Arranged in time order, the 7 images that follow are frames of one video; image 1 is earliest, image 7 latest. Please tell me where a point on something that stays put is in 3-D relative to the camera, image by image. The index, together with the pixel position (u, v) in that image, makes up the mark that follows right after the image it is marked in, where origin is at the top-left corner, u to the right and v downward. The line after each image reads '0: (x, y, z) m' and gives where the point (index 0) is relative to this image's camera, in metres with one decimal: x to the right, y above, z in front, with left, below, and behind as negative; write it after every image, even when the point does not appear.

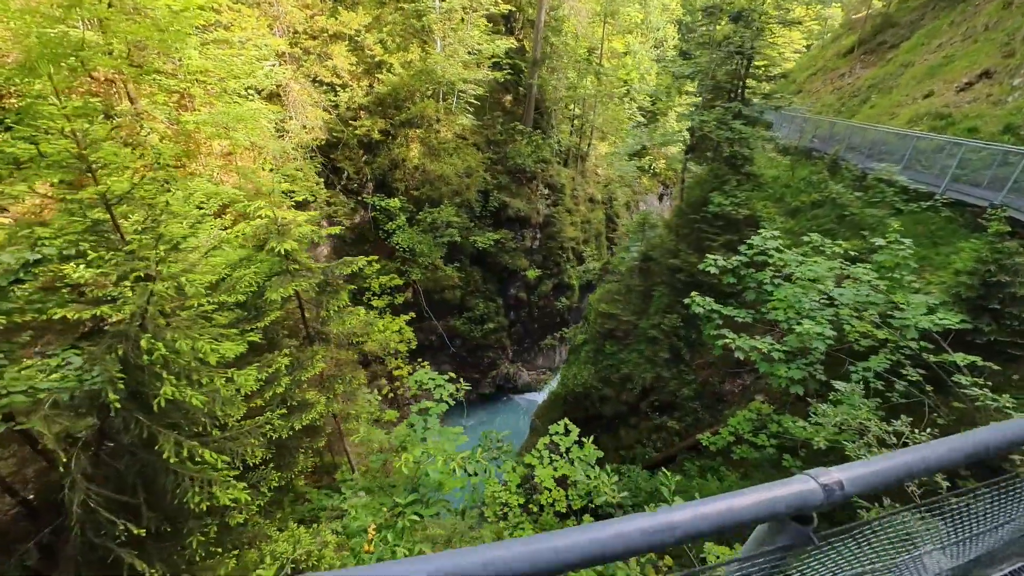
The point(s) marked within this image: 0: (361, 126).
0: (-4.4, +4.7, +12.2) m
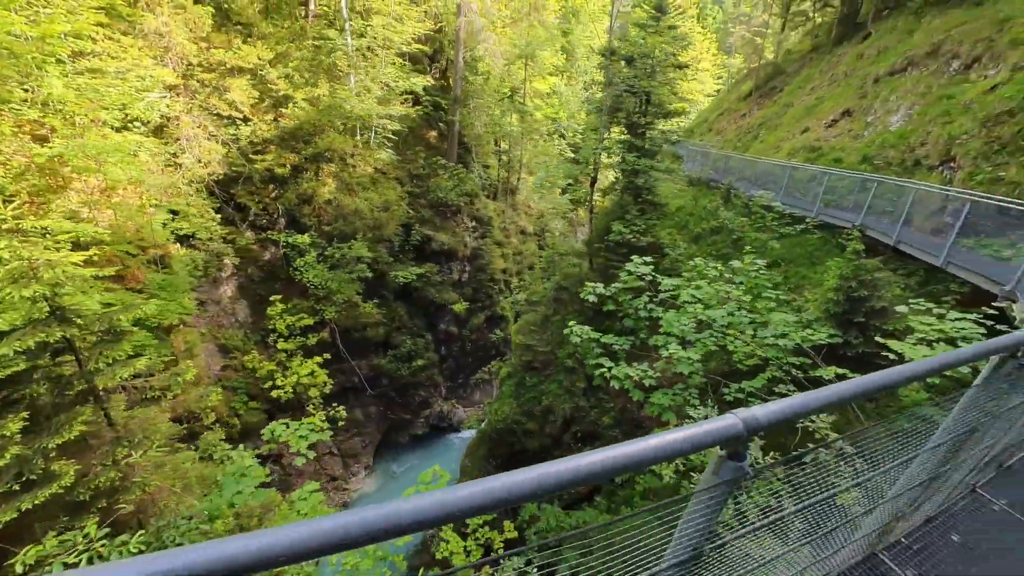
0: (-6.8, +3.5, +11.6) m
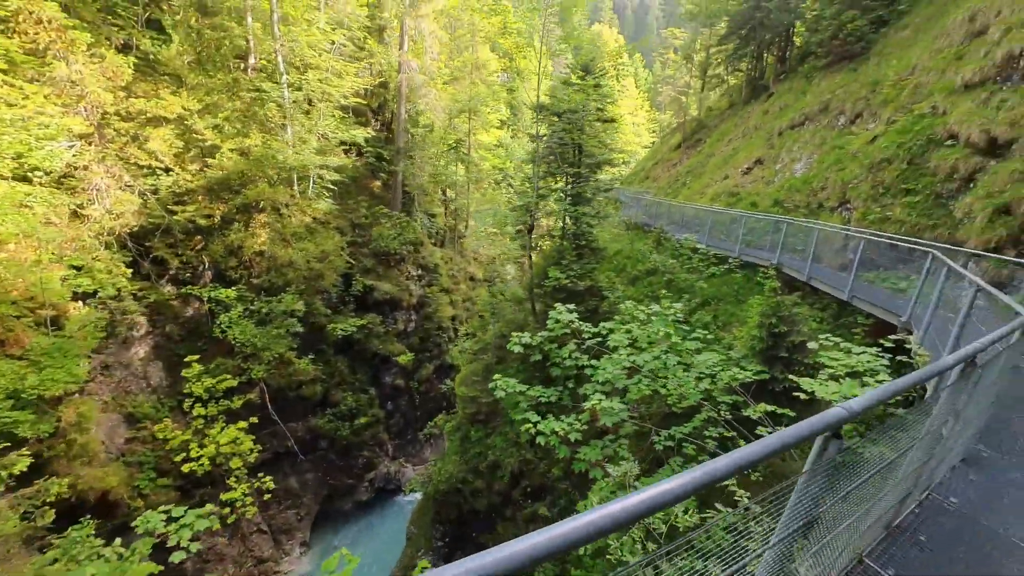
0: (-8.5, +2.0, +11.0) m
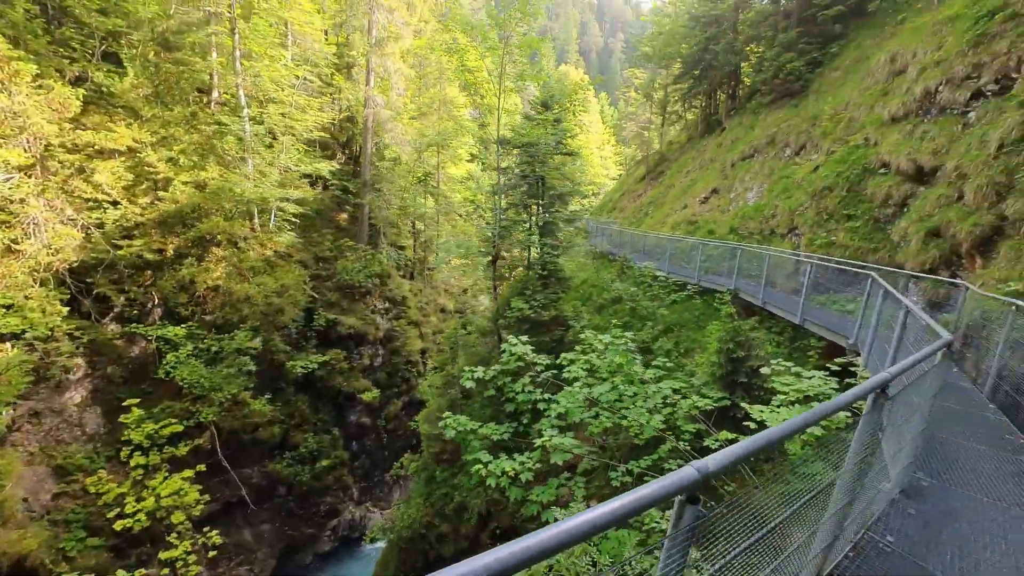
0: (-9.4, +1.0, +10.5) m
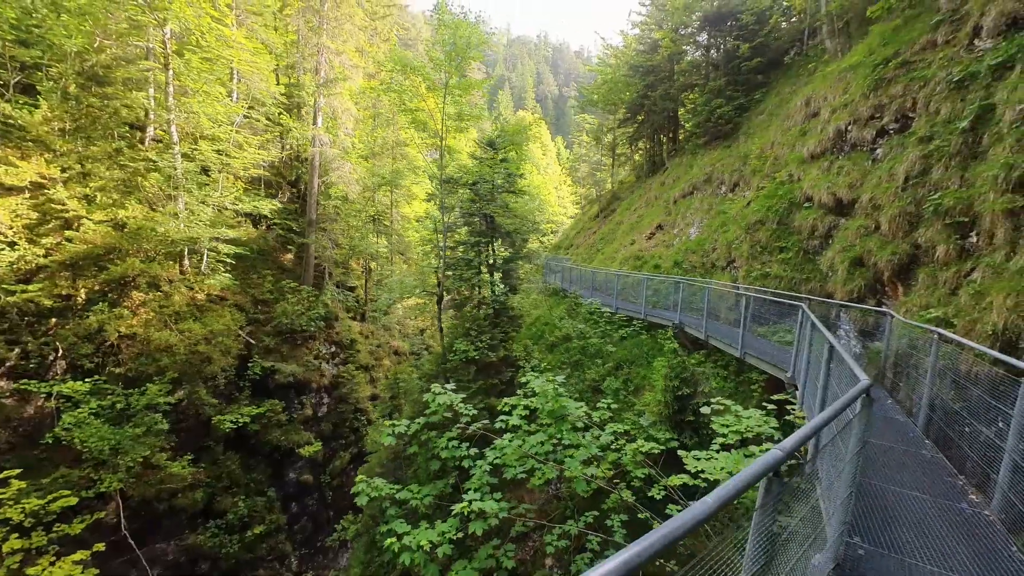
0: (-10.6, -0.1, +9.4) m
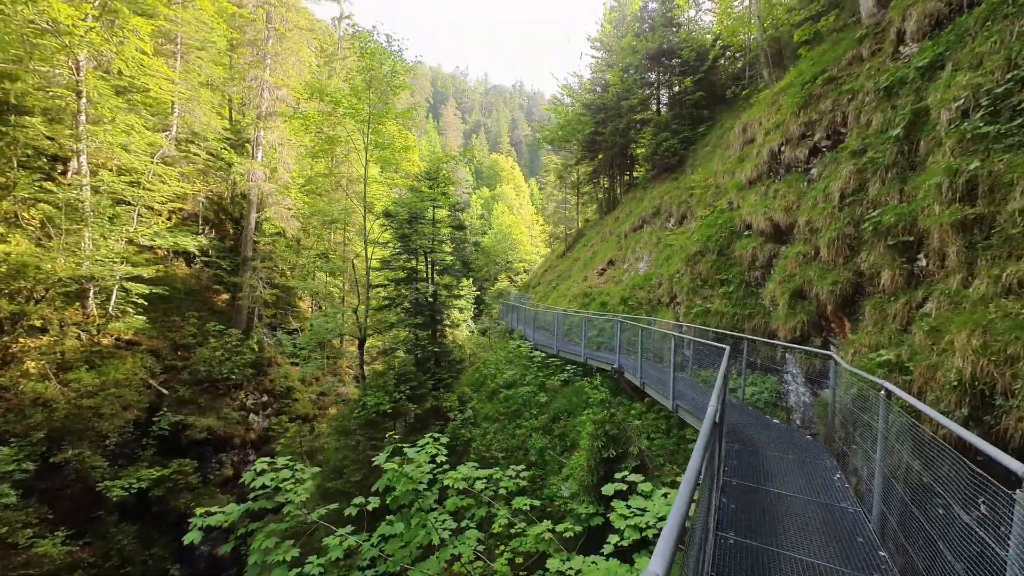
0: (-12.0, -1.0, +8.0) m
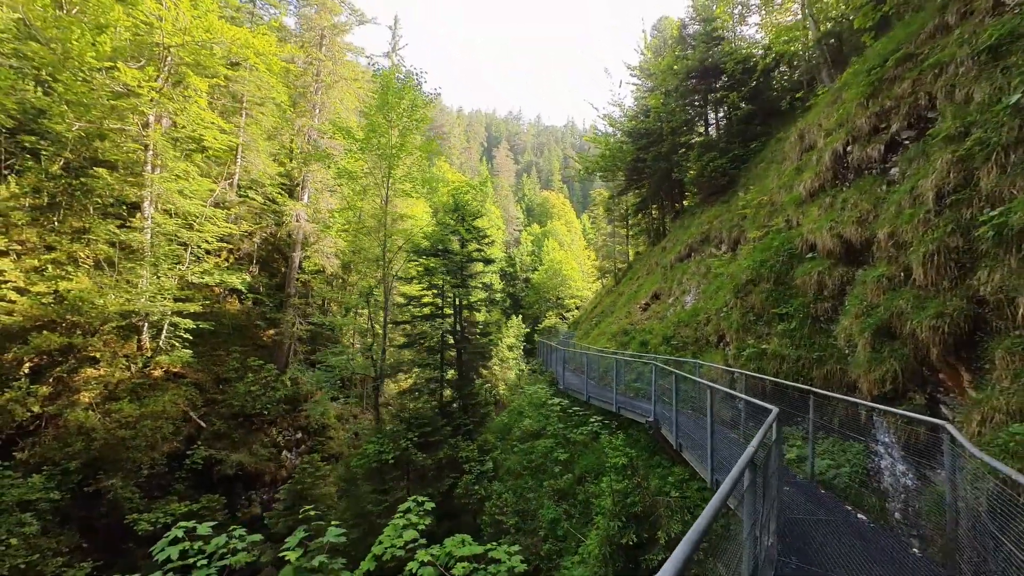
0: (-11.5, -1.7, +8.7) m
